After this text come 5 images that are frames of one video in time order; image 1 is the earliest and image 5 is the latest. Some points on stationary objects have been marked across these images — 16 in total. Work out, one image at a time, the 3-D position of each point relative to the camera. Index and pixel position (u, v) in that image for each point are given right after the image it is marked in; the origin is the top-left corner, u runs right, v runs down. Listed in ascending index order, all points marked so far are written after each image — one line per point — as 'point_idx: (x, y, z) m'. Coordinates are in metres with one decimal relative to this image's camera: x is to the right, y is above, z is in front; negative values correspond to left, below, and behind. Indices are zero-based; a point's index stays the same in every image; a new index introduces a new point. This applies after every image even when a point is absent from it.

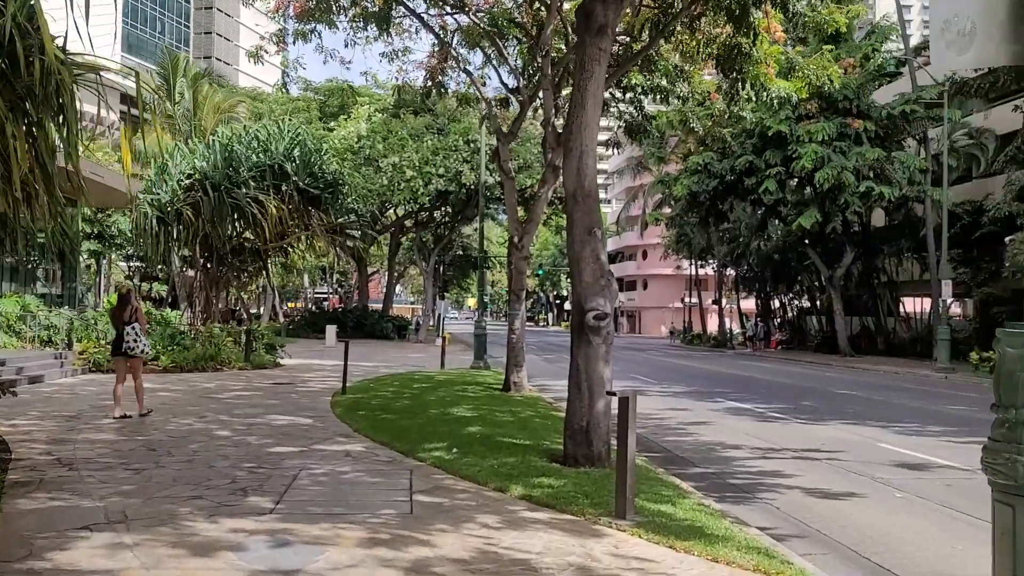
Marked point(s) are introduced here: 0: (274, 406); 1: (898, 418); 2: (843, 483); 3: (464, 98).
0: (-3.3, -1.6, +11.7) m
1: (+5.7, -1.9, +12.7) m
2: (+3.0, -1.8, +7.8) m
3: (-1.0, +4.2, +18.6) m
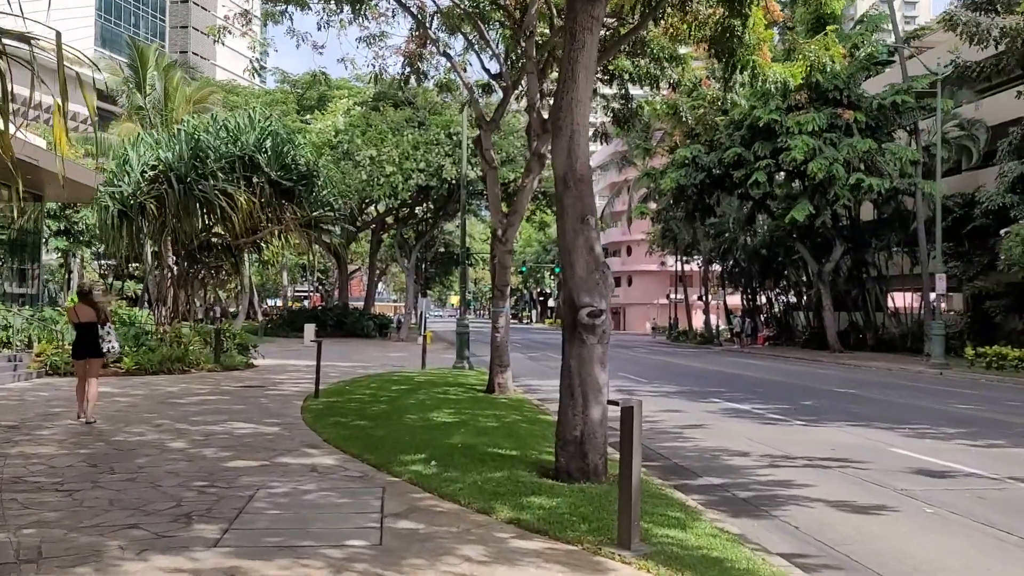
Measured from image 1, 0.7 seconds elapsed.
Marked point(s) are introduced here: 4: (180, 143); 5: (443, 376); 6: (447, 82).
0: (-3.5, -1.6, +10.8) m
1: (+5.5, -1.8, +12.0) m
2: (+2.9, -1.7, +7.0) m
3: (-1.4, +4.2, +17.8) m
4: (-6.9, +3.0, +17.6) m
5: (-1.3, -1.8, +17.0) m
6: (-1.4, +4.3, +17.8) m
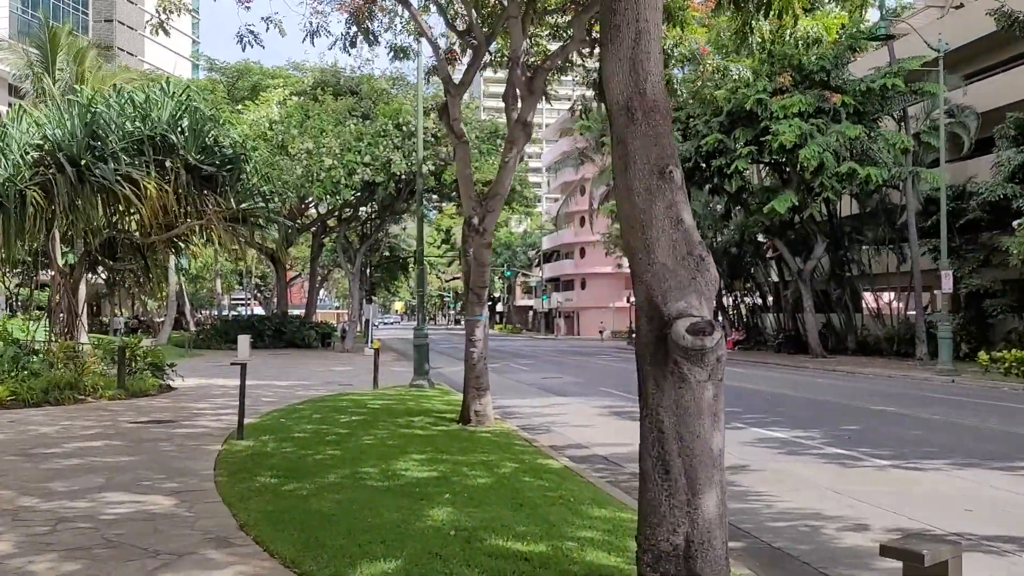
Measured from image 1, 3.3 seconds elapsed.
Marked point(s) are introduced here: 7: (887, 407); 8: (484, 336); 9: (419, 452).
0: (-3.5, -1.6, +7.7) m
1: (+5.4, -1.8, +9.4) m
2: (+3.1, -1.7, +4.3) m
3: (-2.0, +4.2, +14.8) m
4: (-7.4, +2.9, +14.3) m
5: (-1.7, -1.8, +14.0) m
6: (-1.9, +4.2, +14.8) m
7: (+6.3, -2.0, +14.4) m
8: (-0.4, -0.6, +11.4) m
9: (-1.0, -1.7, +8.8) m
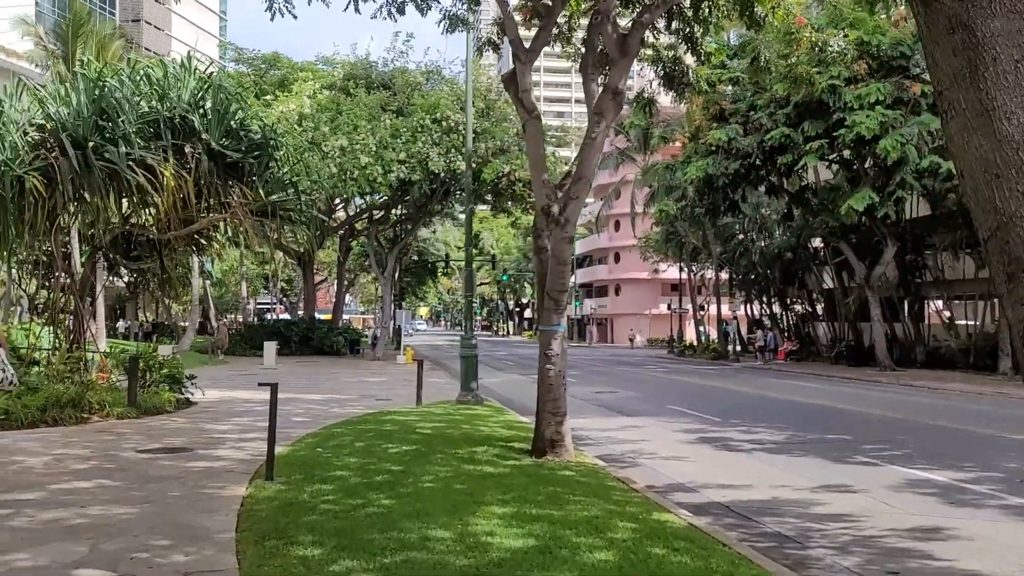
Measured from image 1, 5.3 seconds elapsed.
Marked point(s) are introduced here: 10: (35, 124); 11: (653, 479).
0: (-2.7, -1.6, +5.8) m
1: (+6.3, -1.9, +7.3) m
2: (+3.8, -1.7, +2.2) m
3: (-0.9, +4.1, +12.9) m
4: (-6.4, +2.9, +12.5) m
5: (-0.7, -1.9, +12.0) m
6: (-0.9, +4.1, +12.9) m
7: (+7.3, -2.1, +12.2) m
8: (+0.5, -0.7, +9.5) m
9: (-0.1, -1.7, +6.8) m
10: (-7.0, +2.4, +12.5) m
11: (+1.5, -2.0, +9.0) m
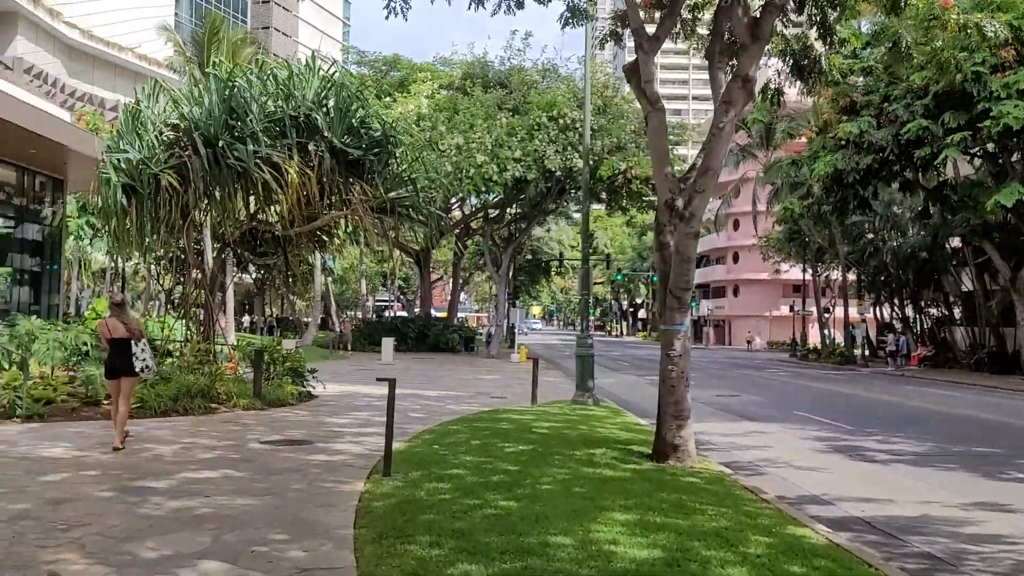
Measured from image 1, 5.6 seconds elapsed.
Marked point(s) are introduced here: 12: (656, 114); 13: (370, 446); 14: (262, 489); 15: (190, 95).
0: (-1.8, -1.6, +5.8) m
1: (+7.2, -1.9, +6.1) m
2: (+4.1, -1.7, +1.4) m
3: (+0.9, +4.1, +12.6) m
4: (-4.6, +3.0, +12.9) m
5: (+0.9, -1.8, +11.7) m
6: (+0.9, +4.2, +12.6) m
7: (+8.9, -2.1, +10.8) m
8: (+1.8, -0.7, +9.0) m
9: (+0.8, -1.7, +6.5) m
10: (-5.2, +2.5, +13.0) m
11: (+2.7, -2.0, +8.5) m
12: (+1.6, +2.0, +9.7) m
13: (-1.6, -1.8, +9.5) m
14: (-2.0, -1.6, +6.9) m
15: (-5.0, +3.0, +13.3) m
